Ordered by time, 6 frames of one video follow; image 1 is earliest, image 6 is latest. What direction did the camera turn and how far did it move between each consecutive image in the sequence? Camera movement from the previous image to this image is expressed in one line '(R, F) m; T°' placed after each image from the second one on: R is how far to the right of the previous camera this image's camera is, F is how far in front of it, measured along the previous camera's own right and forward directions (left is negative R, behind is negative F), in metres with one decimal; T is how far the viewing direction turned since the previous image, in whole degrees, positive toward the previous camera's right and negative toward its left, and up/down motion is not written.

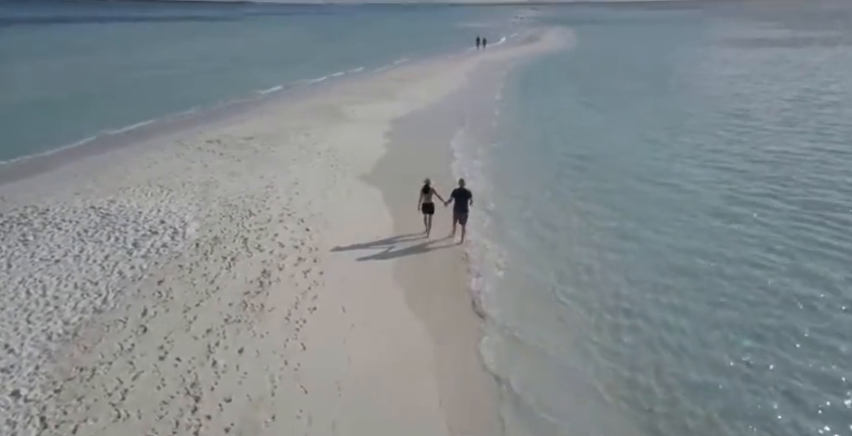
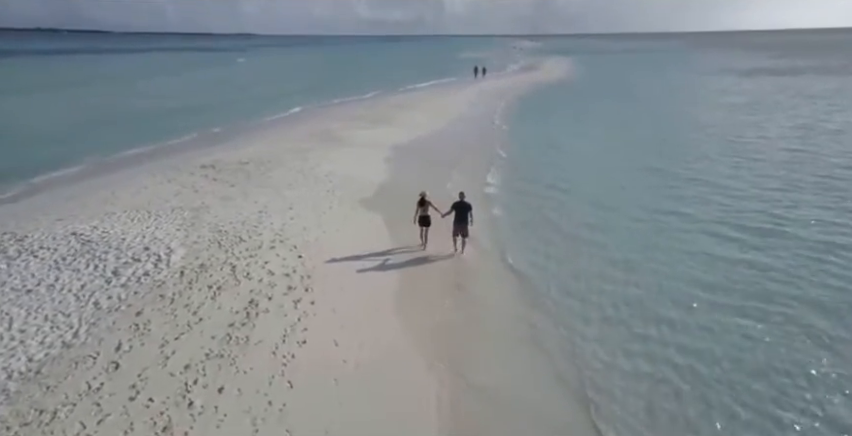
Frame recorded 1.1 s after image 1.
(0.0, +0.5) m; 0°
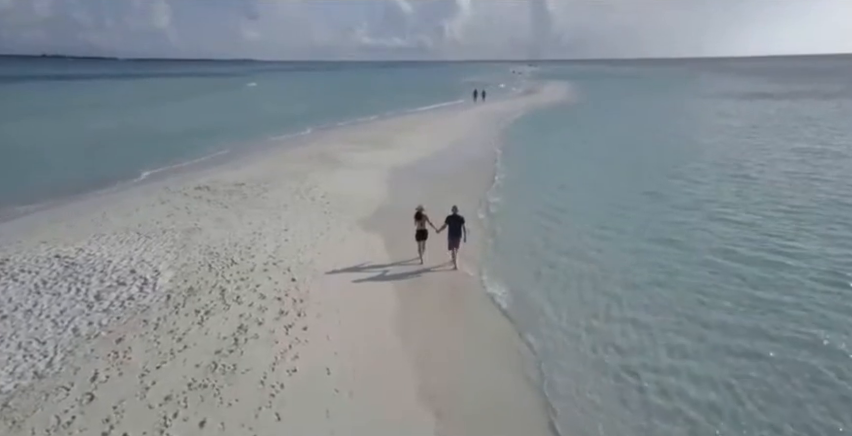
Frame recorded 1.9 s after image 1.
(0.0, +0.3) m; 0°
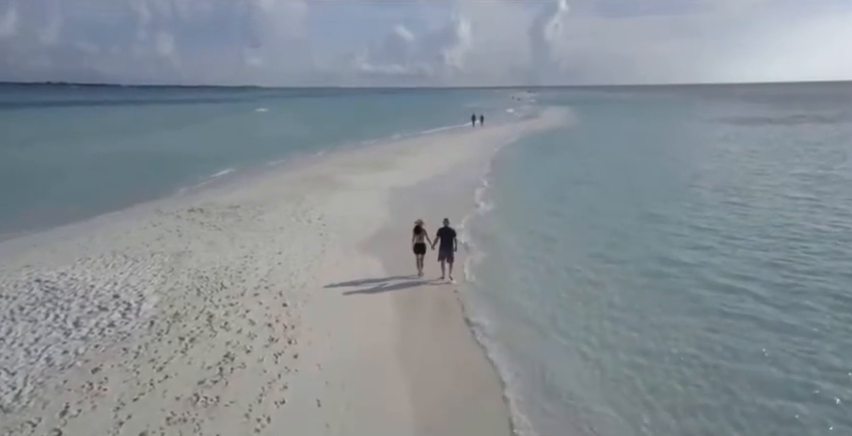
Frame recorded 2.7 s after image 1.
(0.0, +0.4) m; 0°
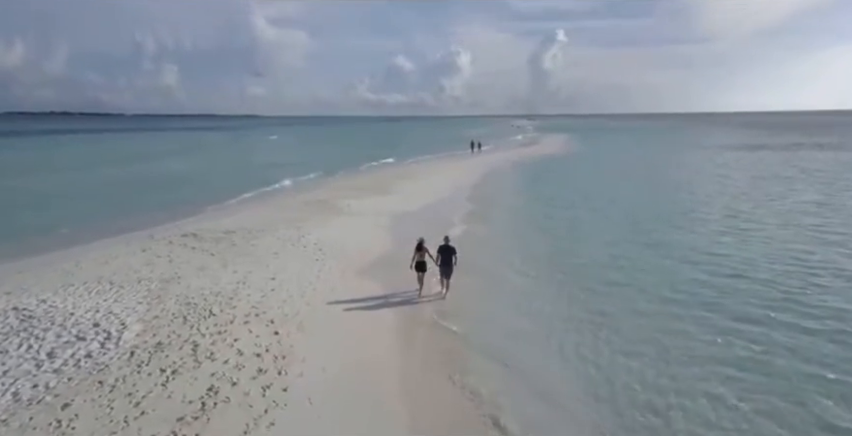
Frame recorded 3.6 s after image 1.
(0.0, +0.4) m; 0°
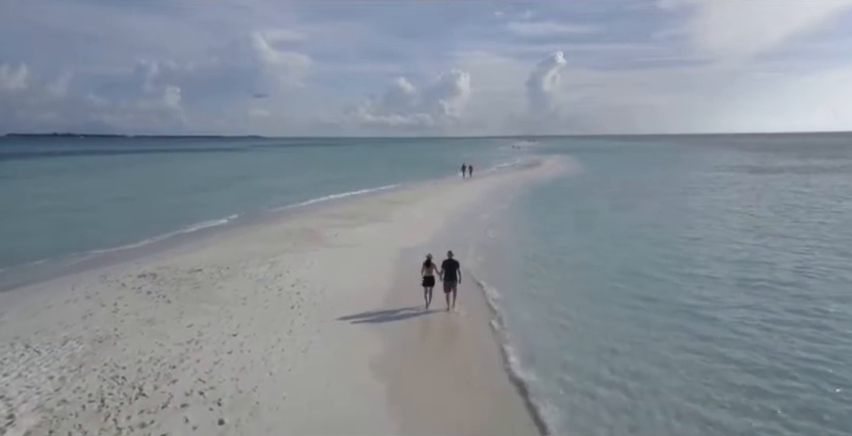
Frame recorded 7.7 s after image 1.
(+0.1, +1.9) m; 0°
